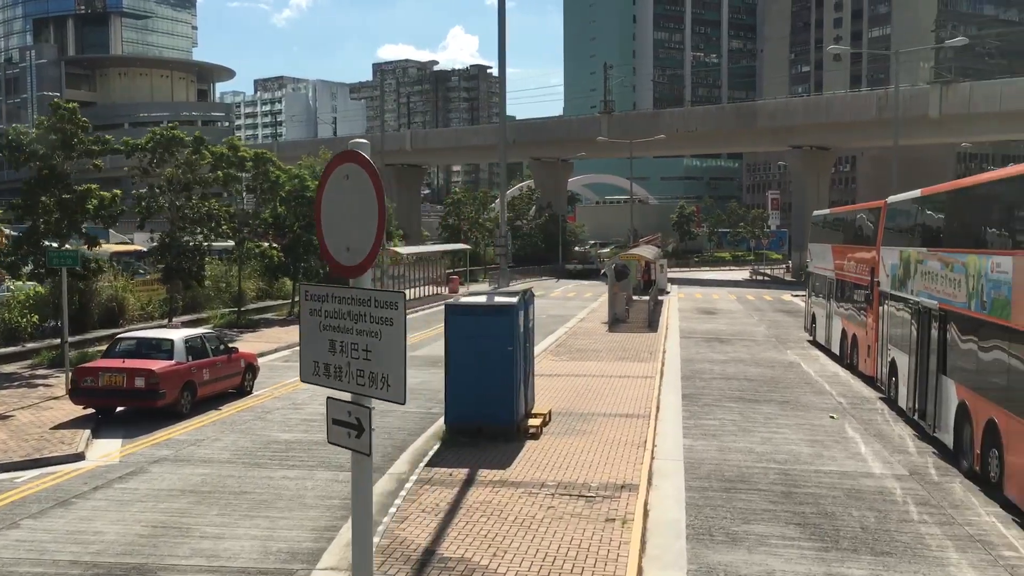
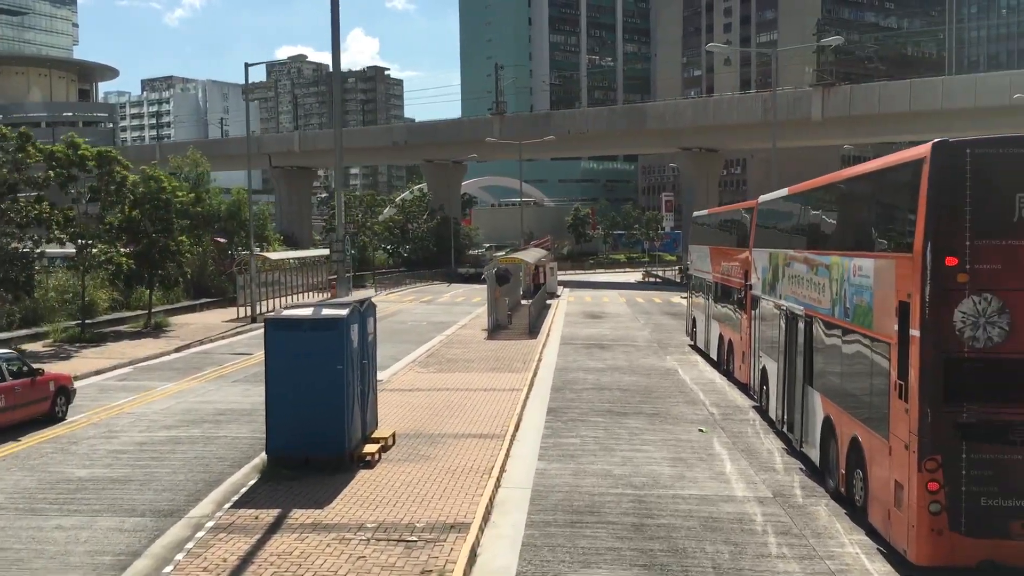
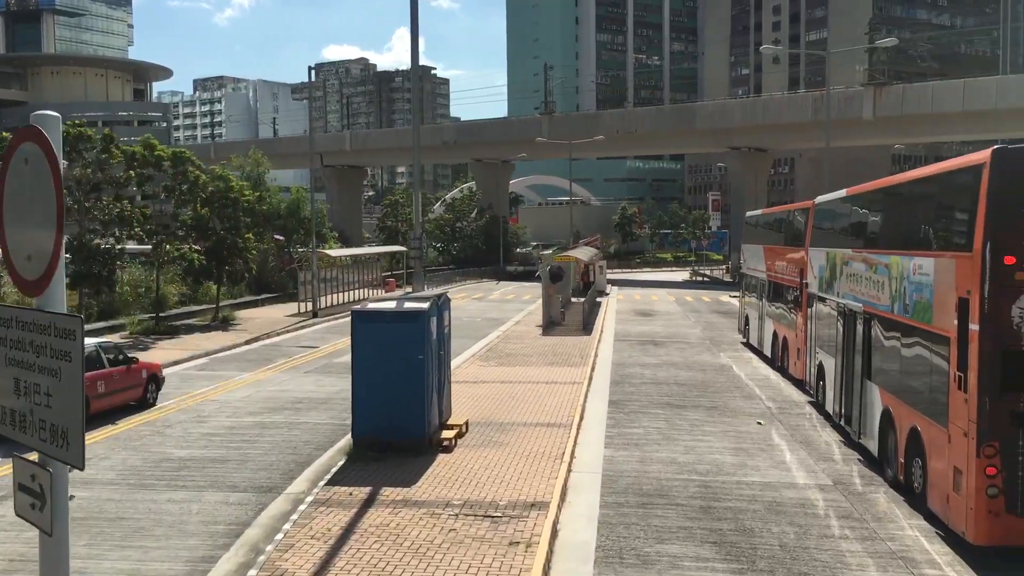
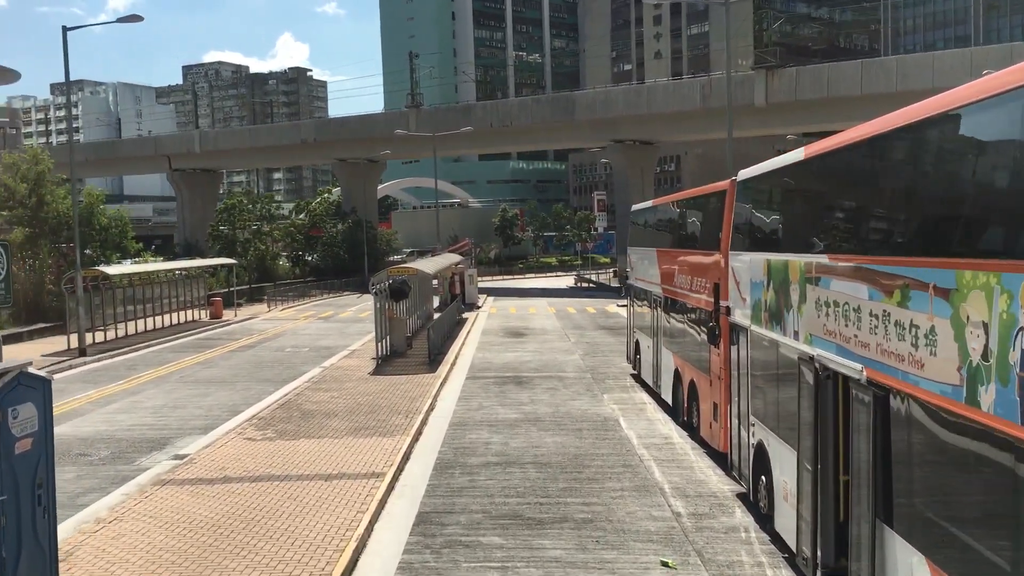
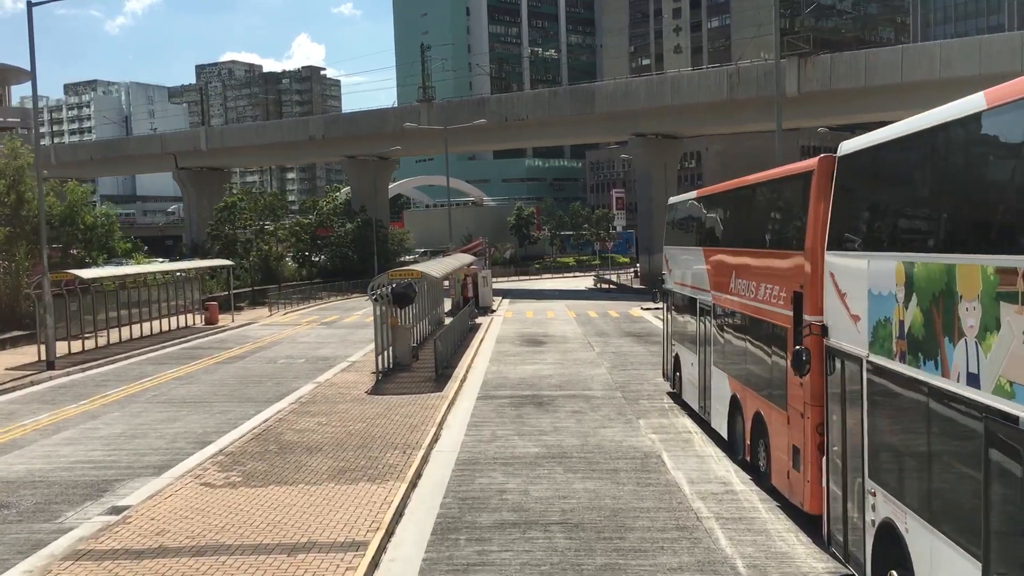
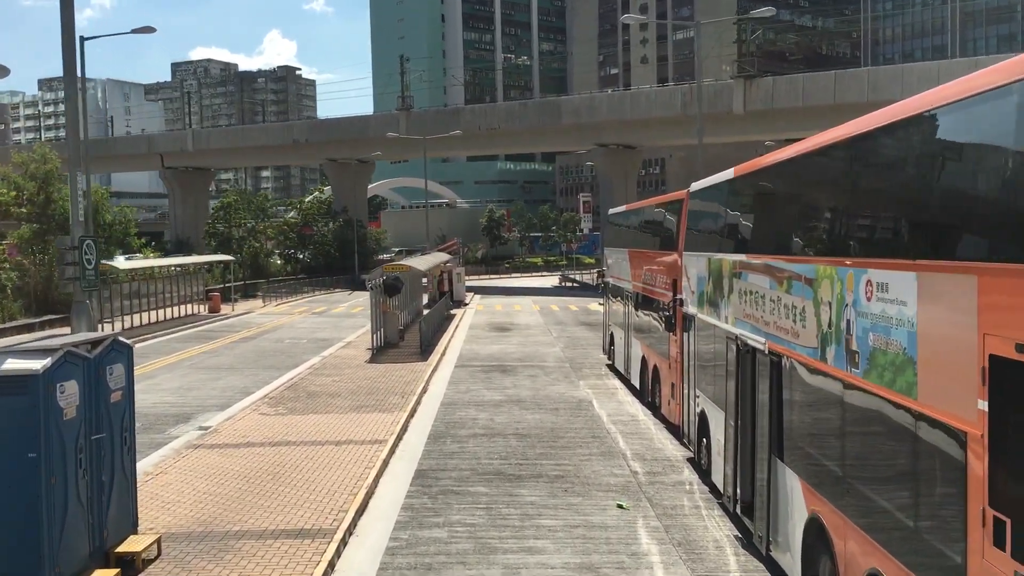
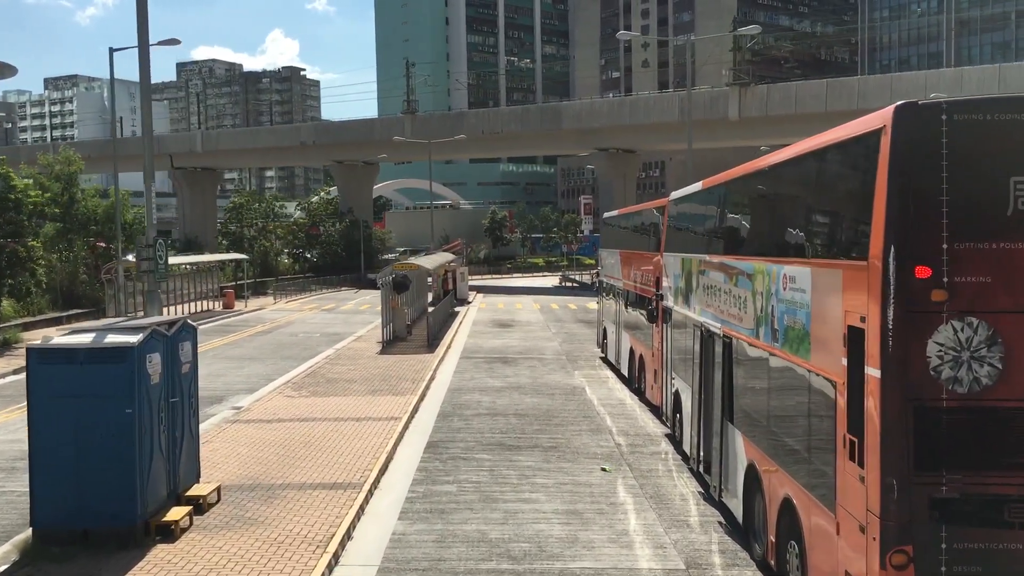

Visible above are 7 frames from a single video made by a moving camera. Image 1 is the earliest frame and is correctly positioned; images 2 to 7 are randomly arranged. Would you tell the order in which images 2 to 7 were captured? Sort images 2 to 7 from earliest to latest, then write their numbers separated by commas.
3, 2, 7, 6, 4, 5
